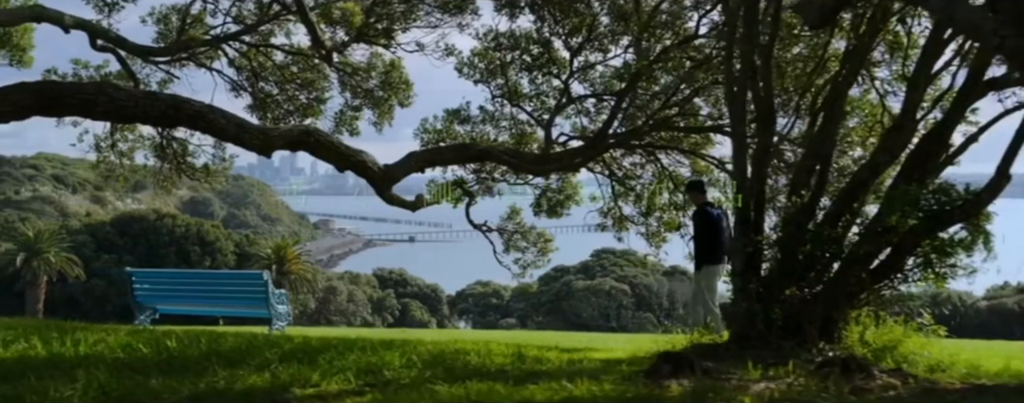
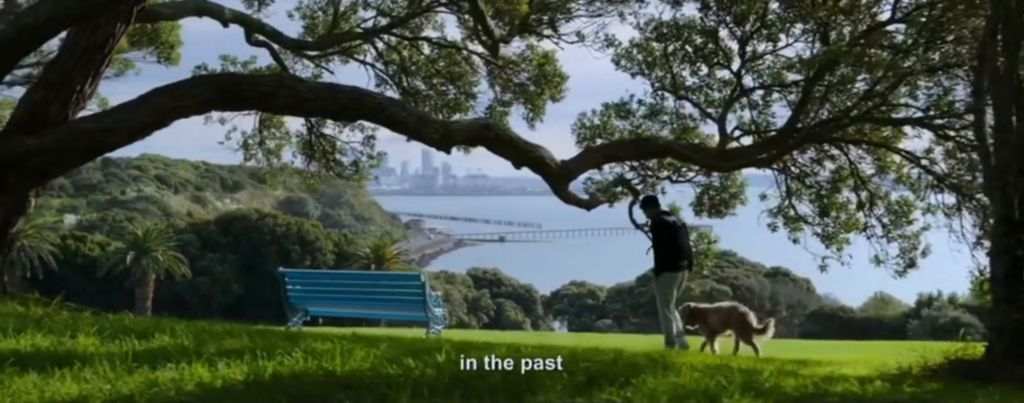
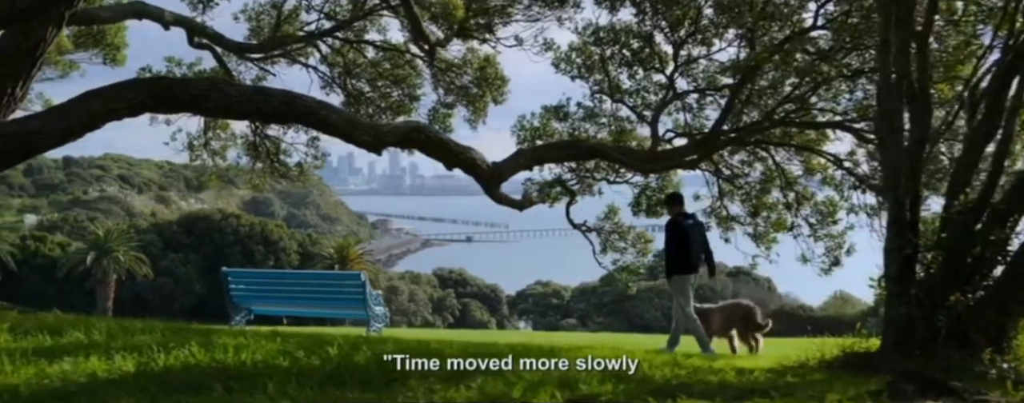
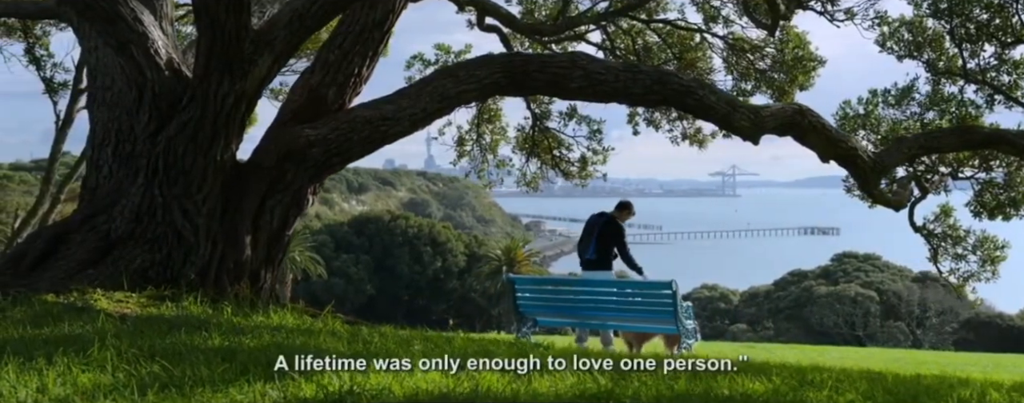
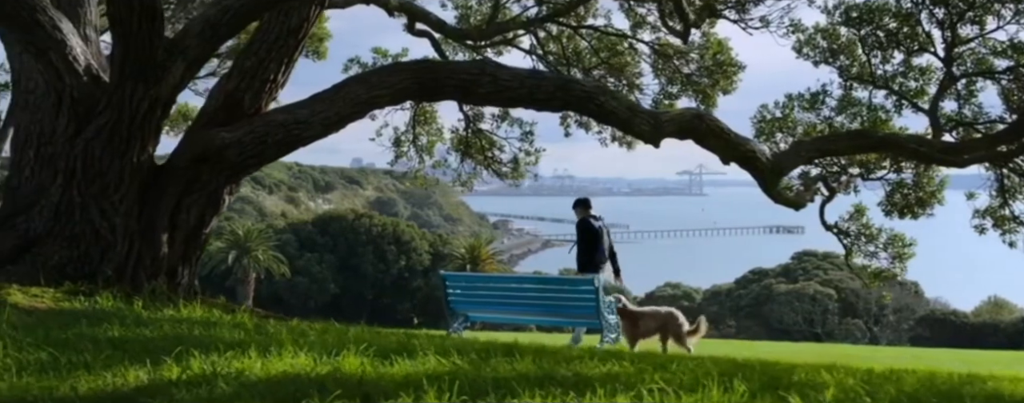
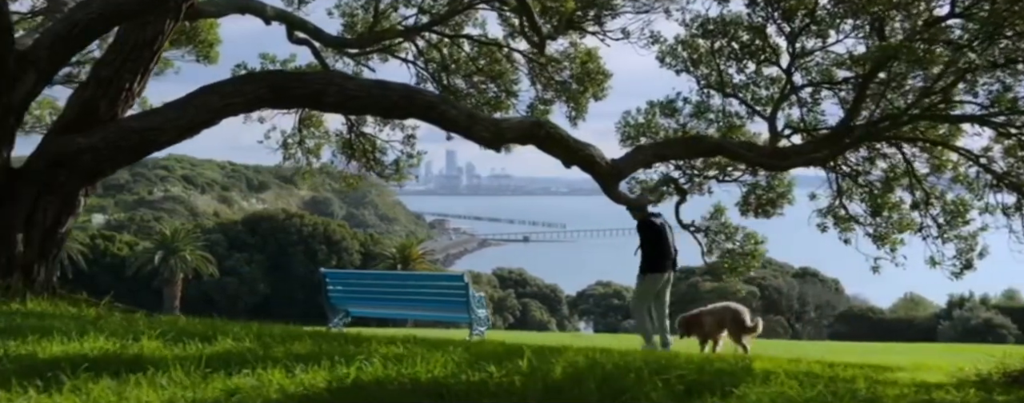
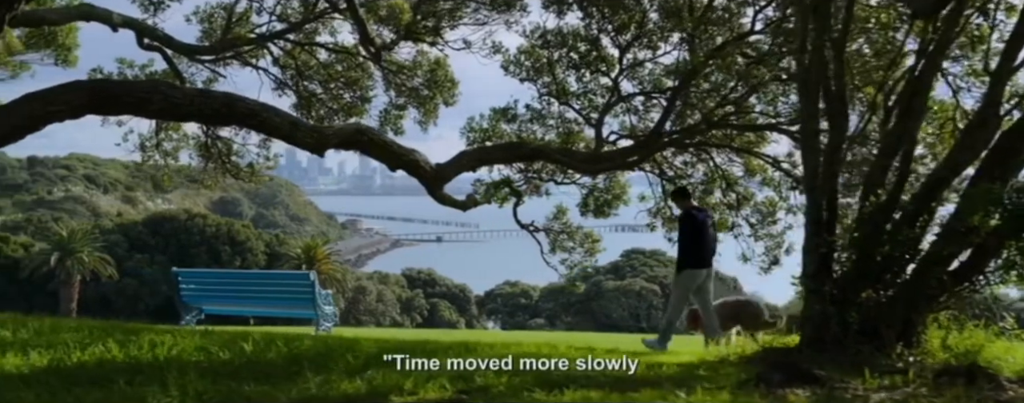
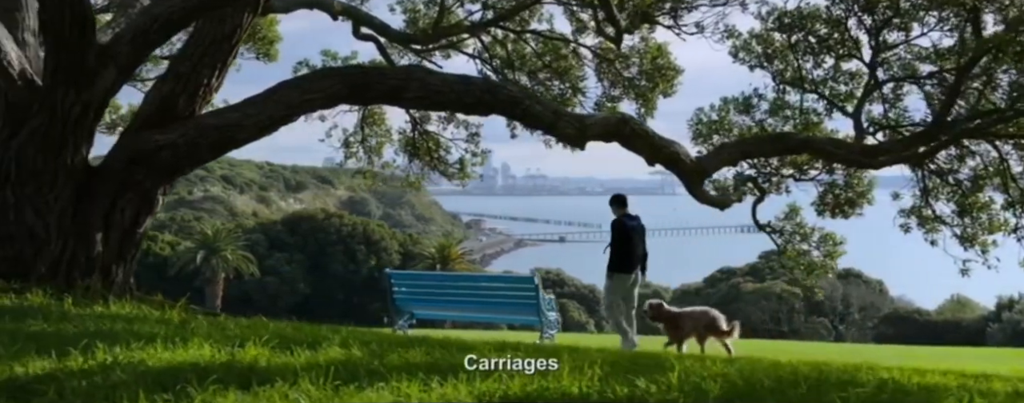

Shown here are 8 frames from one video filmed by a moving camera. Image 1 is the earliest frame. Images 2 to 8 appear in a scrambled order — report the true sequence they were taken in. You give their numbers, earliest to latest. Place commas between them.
7, 3, 2, 6, 8, 5, 4
